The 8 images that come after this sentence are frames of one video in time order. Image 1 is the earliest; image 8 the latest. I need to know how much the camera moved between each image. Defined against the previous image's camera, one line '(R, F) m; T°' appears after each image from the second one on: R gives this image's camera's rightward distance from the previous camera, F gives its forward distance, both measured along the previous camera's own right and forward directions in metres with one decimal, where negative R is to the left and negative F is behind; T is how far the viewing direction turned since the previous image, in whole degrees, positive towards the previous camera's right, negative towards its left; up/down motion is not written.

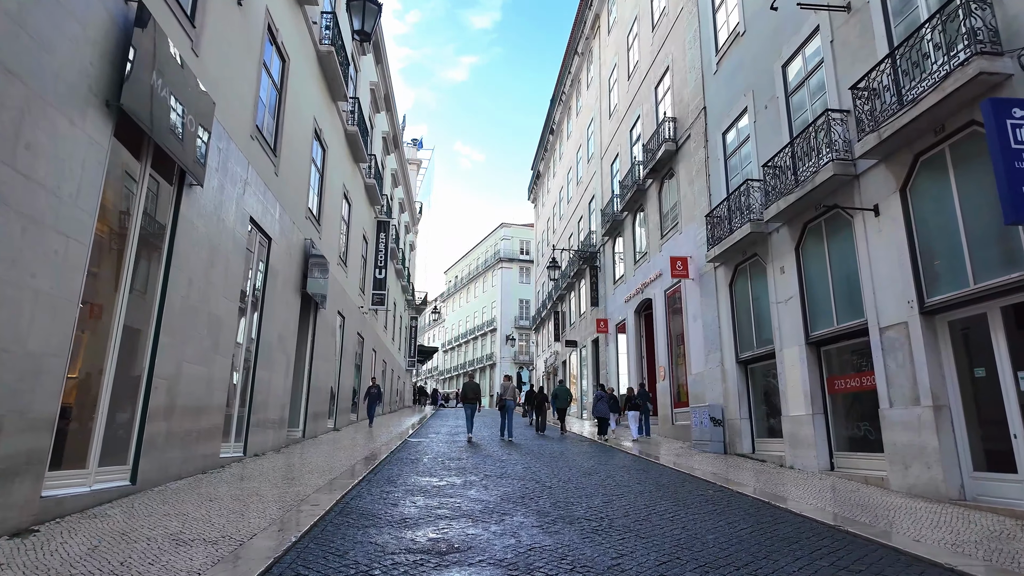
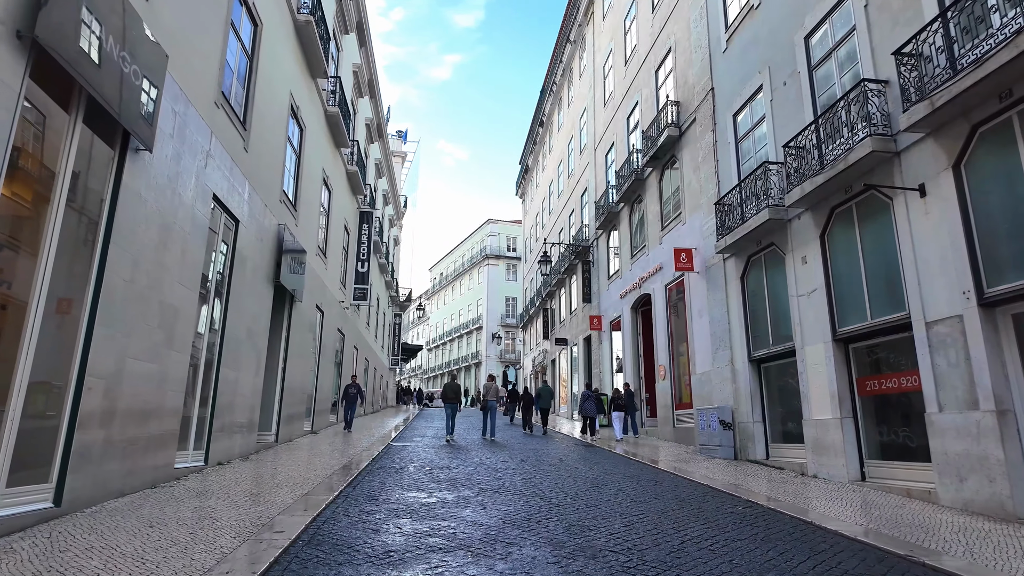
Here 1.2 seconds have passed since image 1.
(-0.2, +1.1) m; +2°
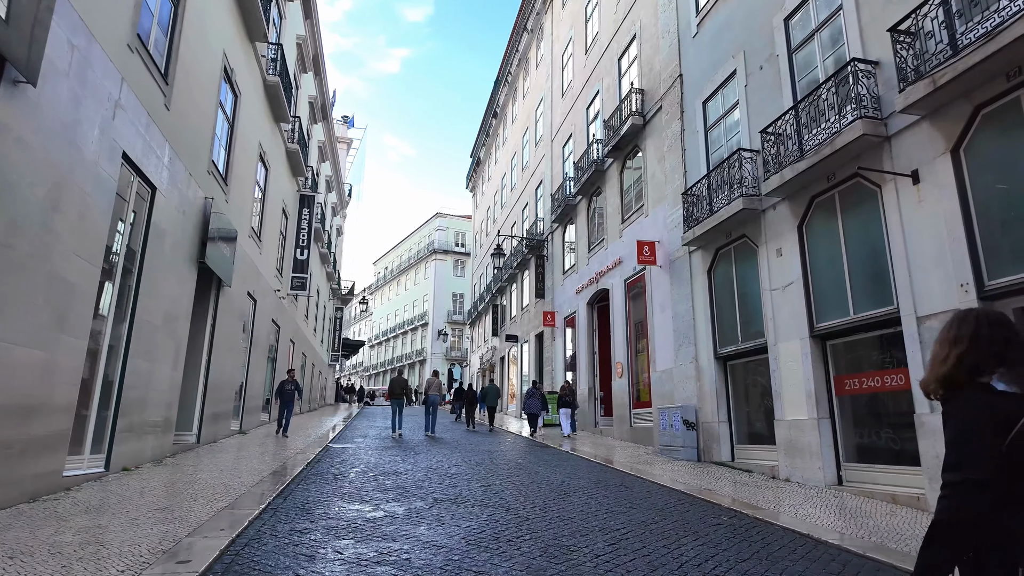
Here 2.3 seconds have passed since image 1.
(-0.2, +0.9) m; +5°
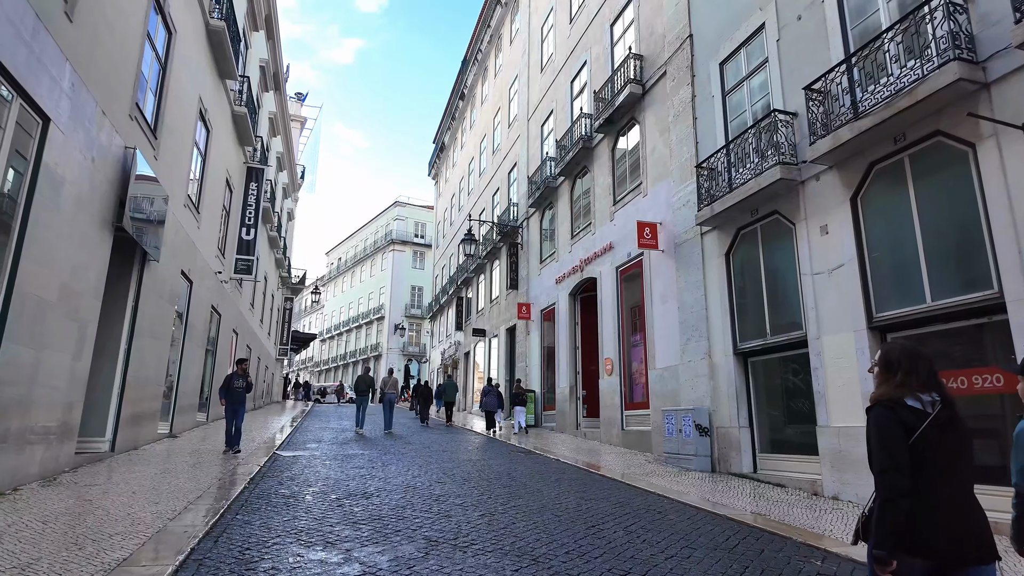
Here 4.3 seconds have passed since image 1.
(-0.6, +1.7) m; +4°
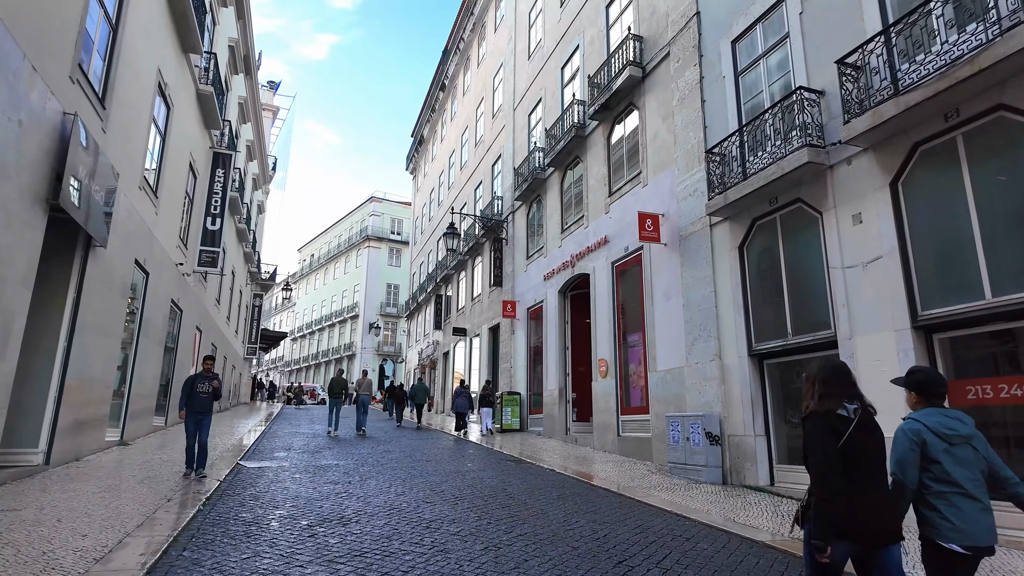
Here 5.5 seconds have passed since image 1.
(-0.3, +1.0) m; +2°
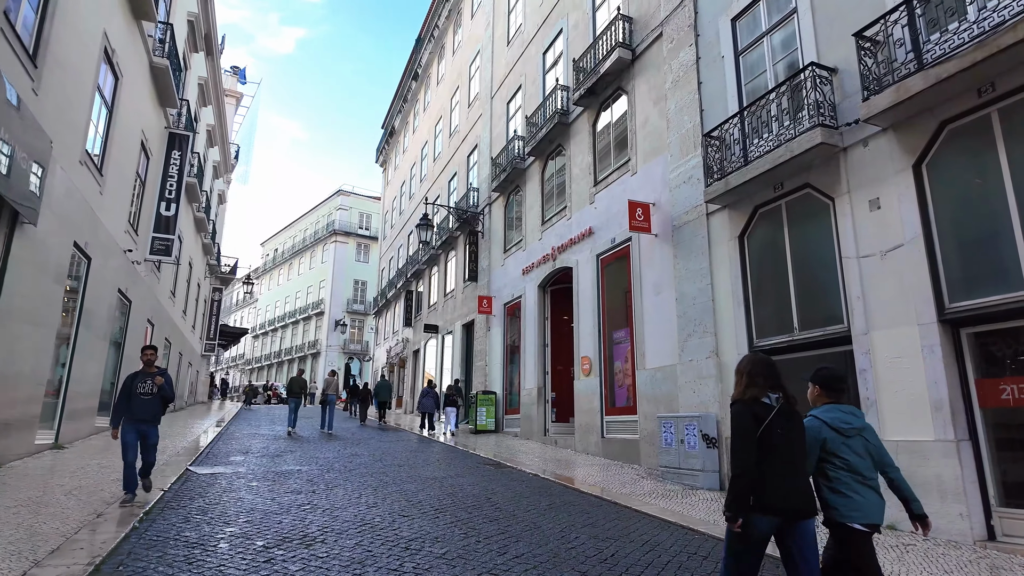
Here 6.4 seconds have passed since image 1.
(-0.2, +0.8) m; +3°
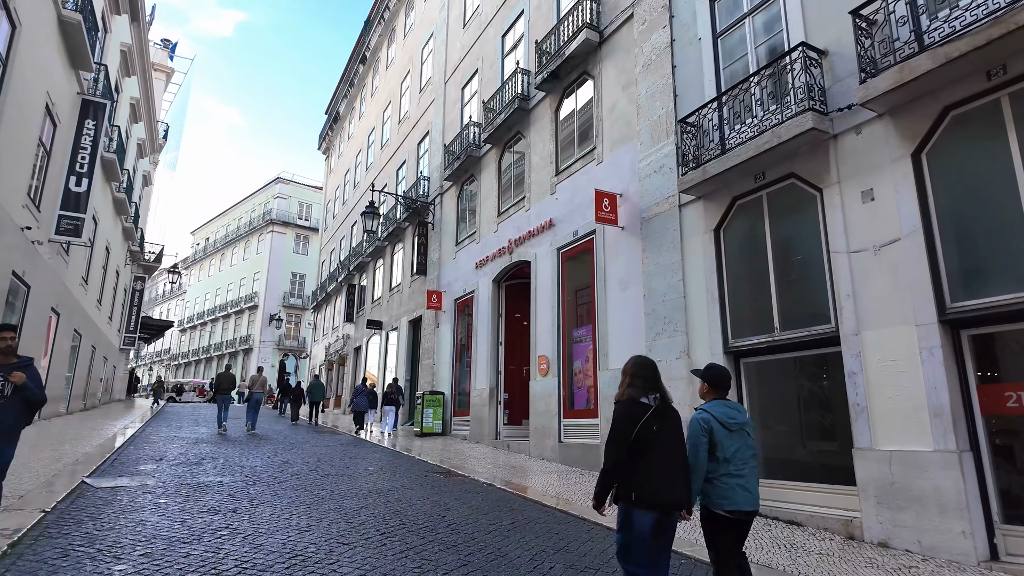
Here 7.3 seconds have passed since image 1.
(-0.2, +0.8) m; +5°
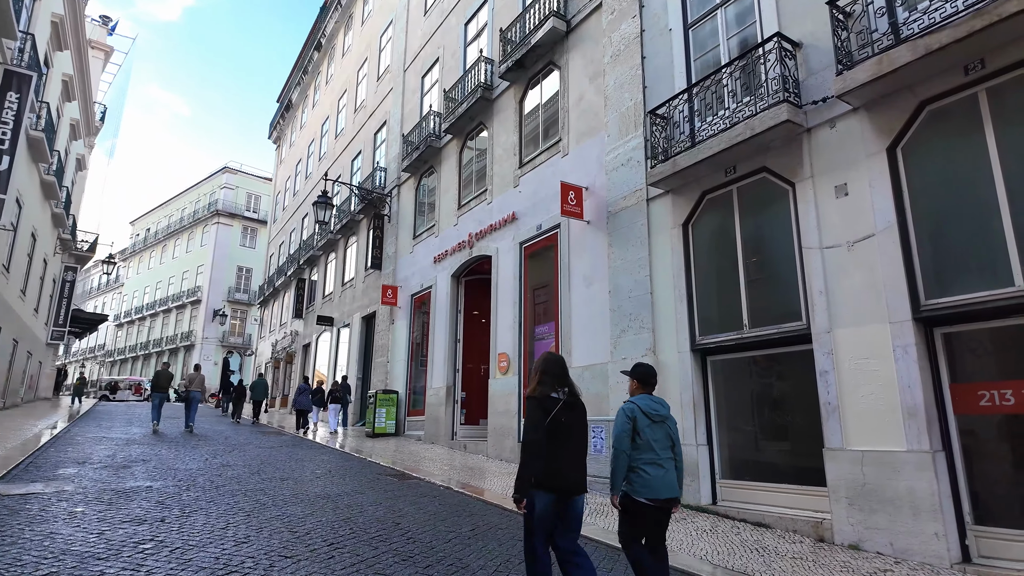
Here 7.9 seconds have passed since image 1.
(-0.1, +0.4) m; +4°
